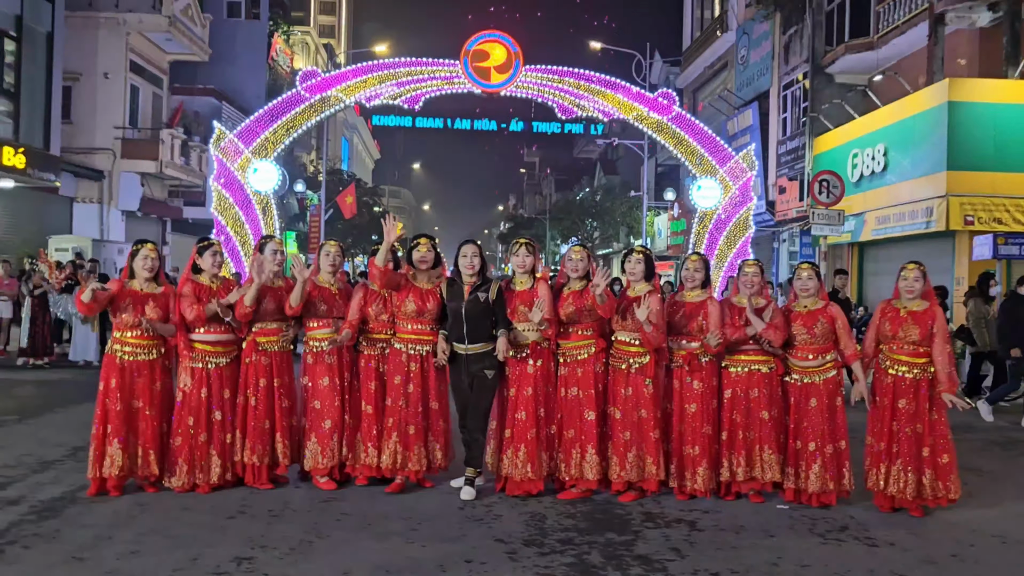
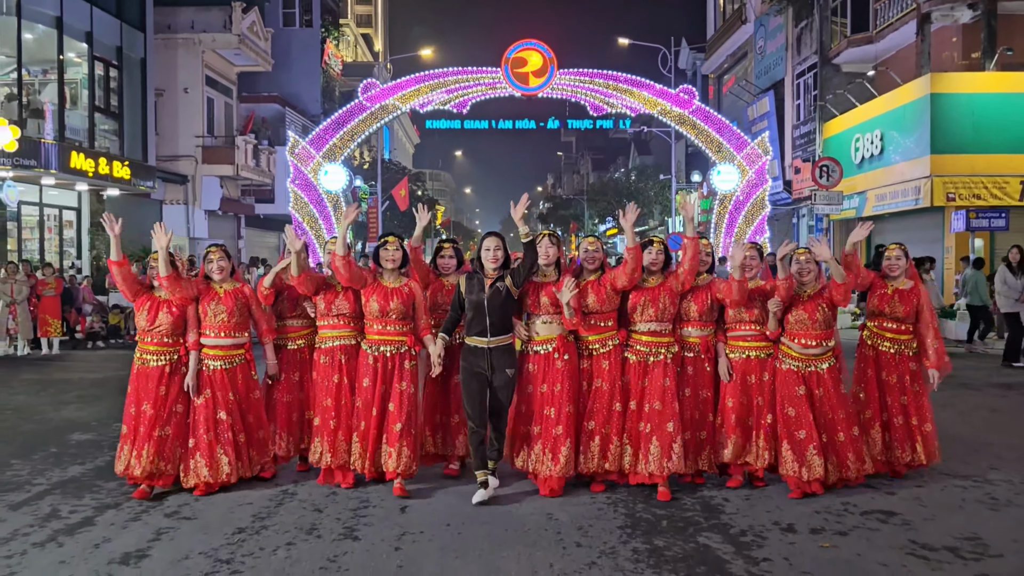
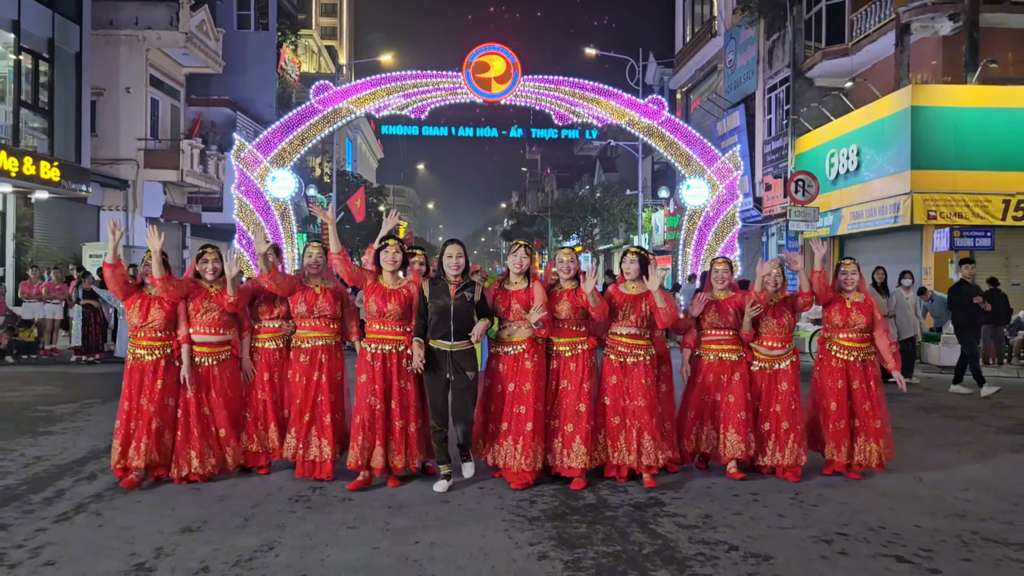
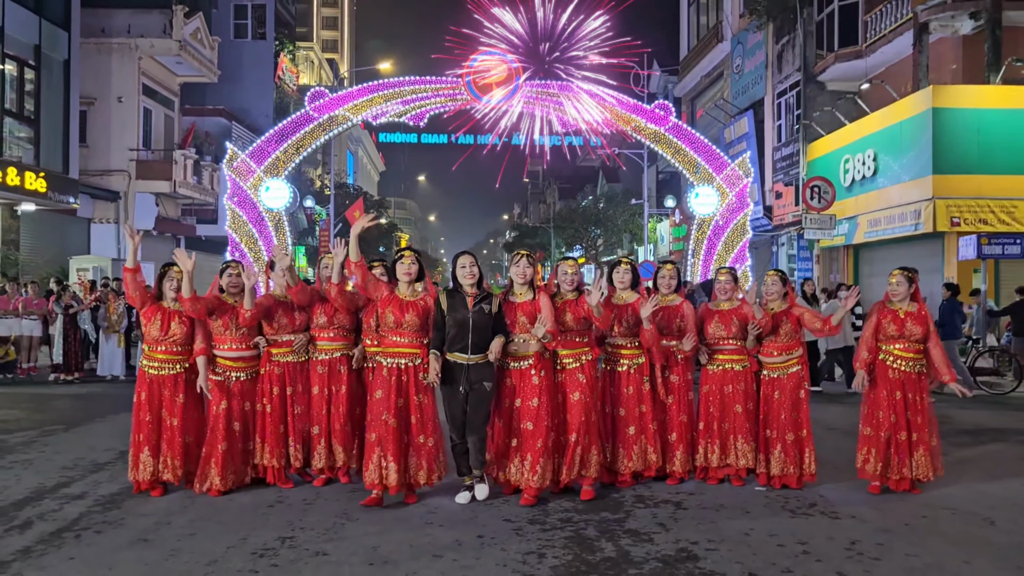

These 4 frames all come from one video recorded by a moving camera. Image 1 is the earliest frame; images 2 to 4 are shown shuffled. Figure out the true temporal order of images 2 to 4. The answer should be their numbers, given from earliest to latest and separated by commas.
4, 3, 2
